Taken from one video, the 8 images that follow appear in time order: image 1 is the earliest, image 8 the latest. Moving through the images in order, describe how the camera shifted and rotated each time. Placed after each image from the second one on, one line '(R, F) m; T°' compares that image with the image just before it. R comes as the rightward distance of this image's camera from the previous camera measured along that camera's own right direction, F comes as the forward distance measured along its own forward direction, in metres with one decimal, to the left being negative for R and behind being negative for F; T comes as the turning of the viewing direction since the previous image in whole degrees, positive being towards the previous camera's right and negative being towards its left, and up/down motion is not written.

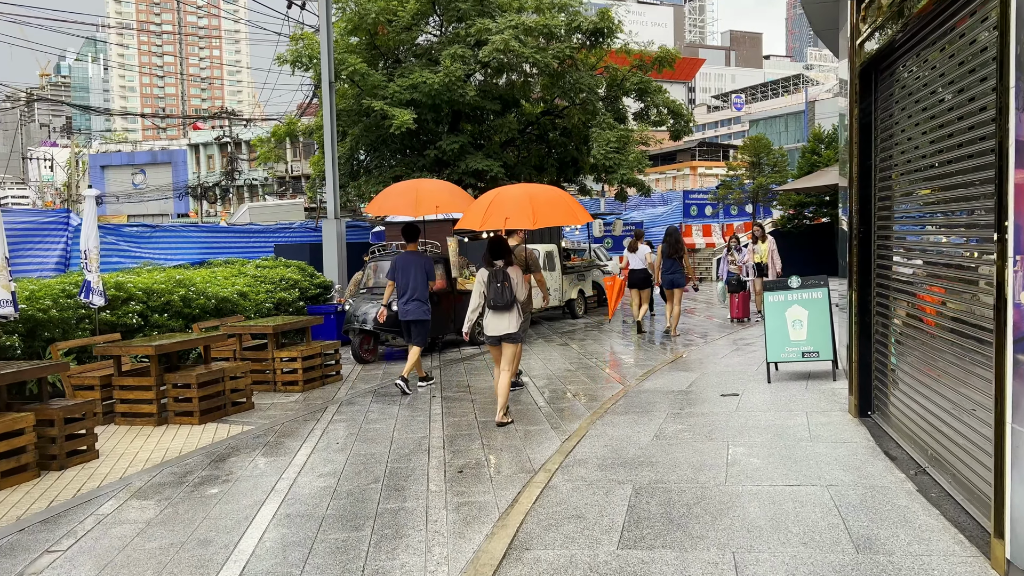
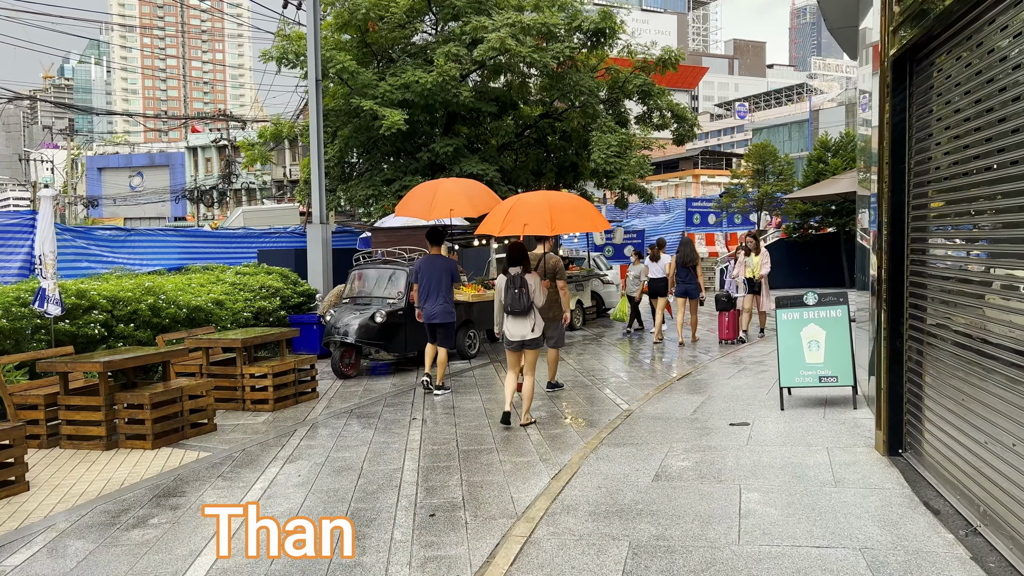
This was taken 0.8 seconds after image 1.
(+0.1, +0.8) m; 0°
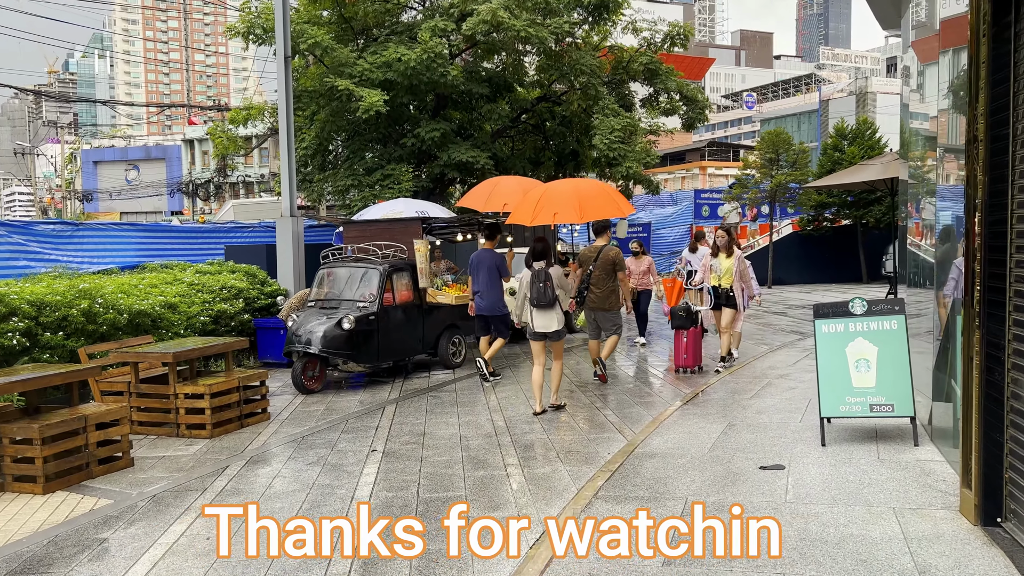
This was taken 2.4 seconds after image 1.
(+0.2, +1.4) m; 0°
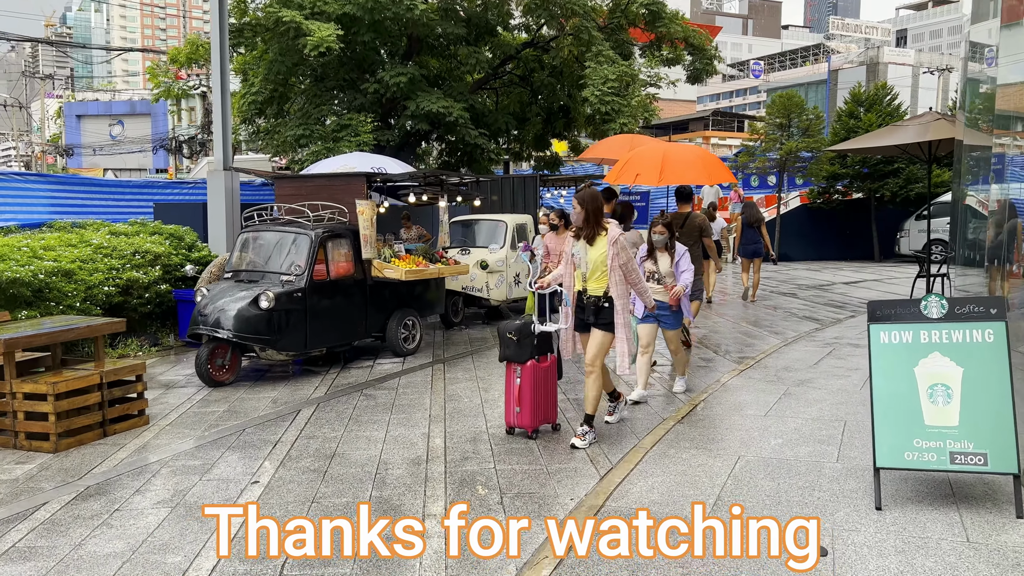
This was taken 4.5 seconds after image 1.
(+0.4, +1.9) m; 0°
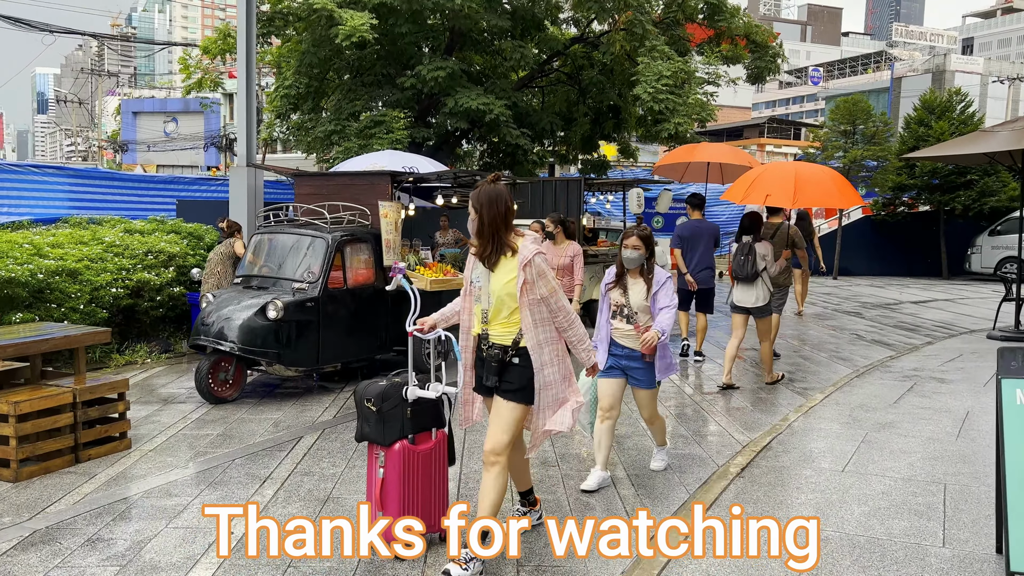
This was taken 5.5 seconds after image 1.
(+0.1, +0.9) m; -3°
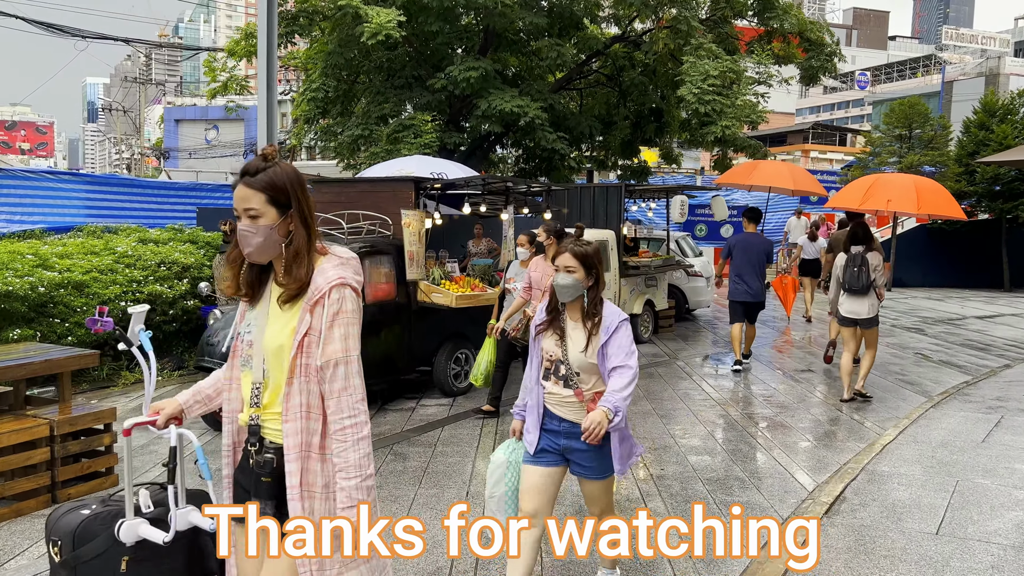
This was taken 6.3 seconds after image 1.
(0.0, +0.7) m; -3°
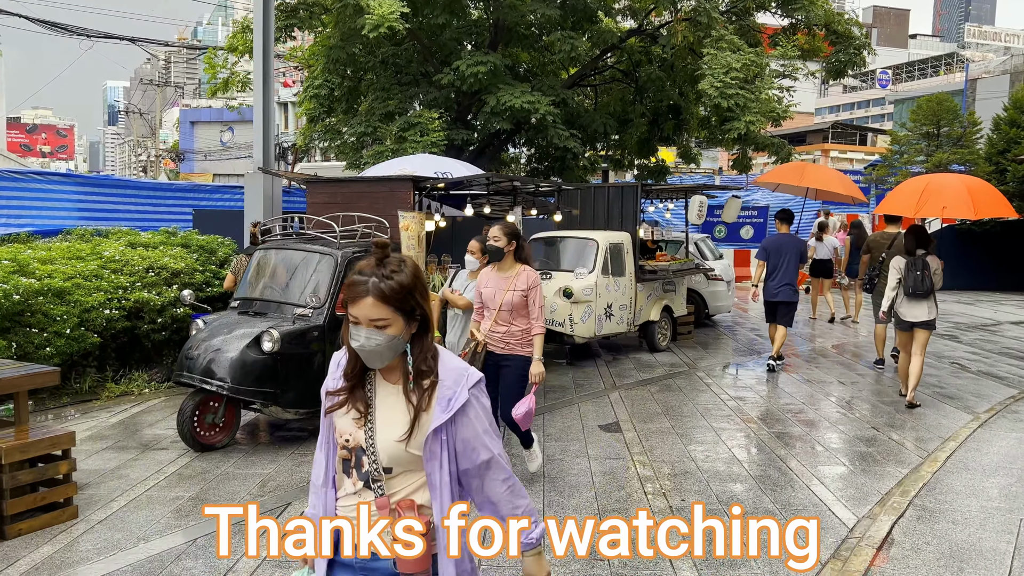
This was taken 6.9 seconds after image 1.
(+0.1, +0.6) m; -1°
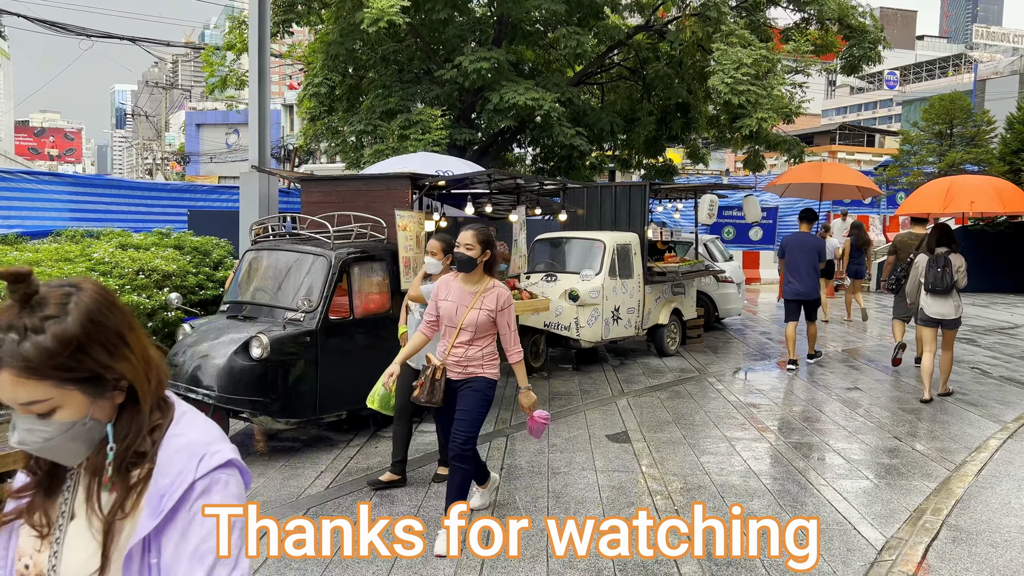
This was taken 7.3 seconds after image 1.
(0.0, +0.3) m; 0°
